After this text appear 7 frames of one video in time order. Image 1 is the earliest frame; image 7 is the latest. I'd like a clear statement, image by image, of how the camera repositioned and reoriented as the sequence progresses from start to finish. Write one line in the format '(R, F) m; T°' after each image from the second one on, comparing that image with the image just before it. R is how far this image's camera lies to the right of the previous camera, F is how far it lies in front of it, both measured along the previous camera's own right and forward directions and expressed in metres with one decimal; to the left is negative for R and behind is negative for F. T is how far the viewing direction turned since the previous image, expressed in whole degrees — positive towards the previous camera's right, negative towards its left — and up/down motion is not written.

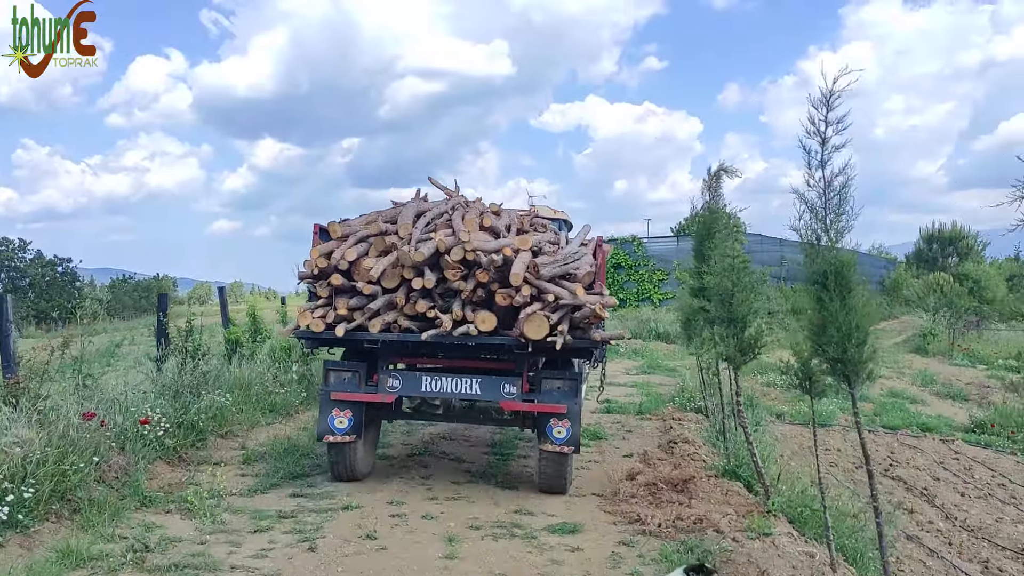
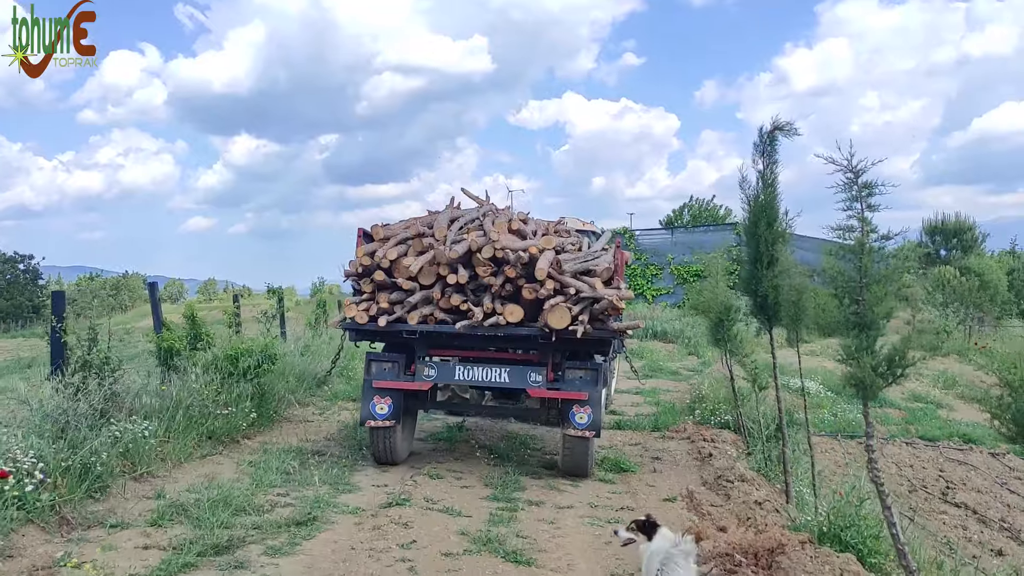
(-0.2, +1.6) m; +1°
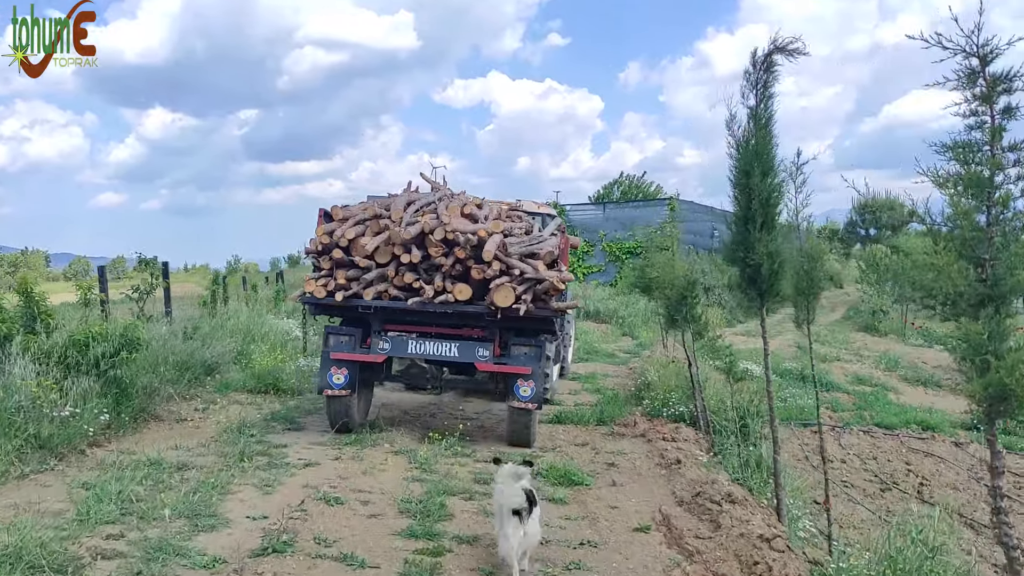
(0.0, +1.3) m; +5°
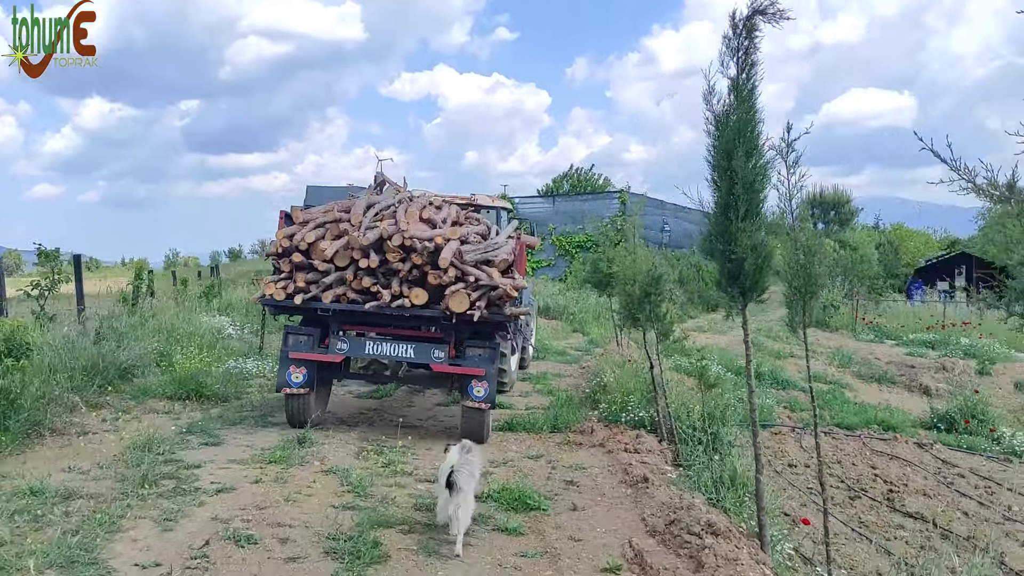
(0.0, +0.6) m; +3°
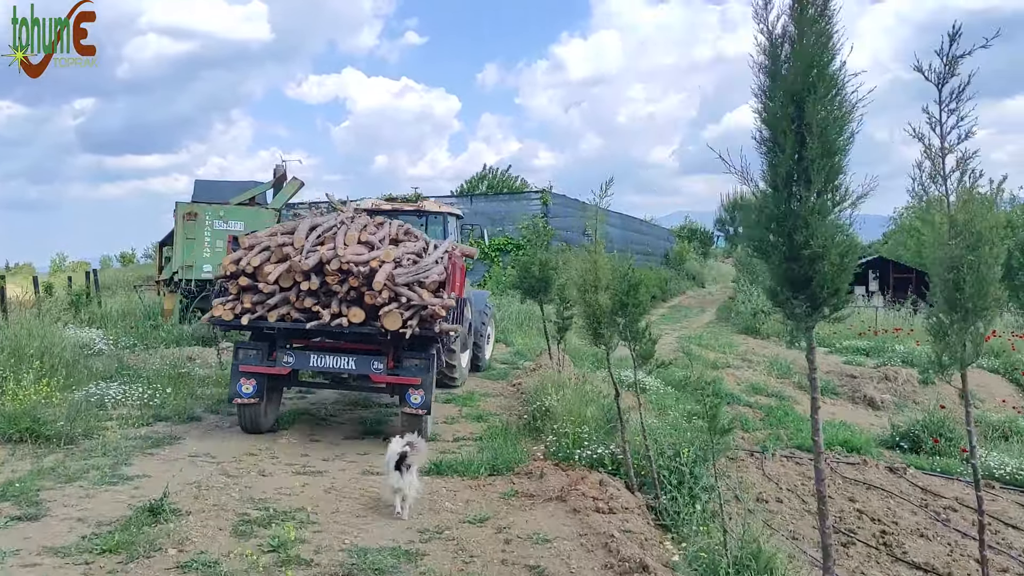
(-0.1, +1.5) m; +6°
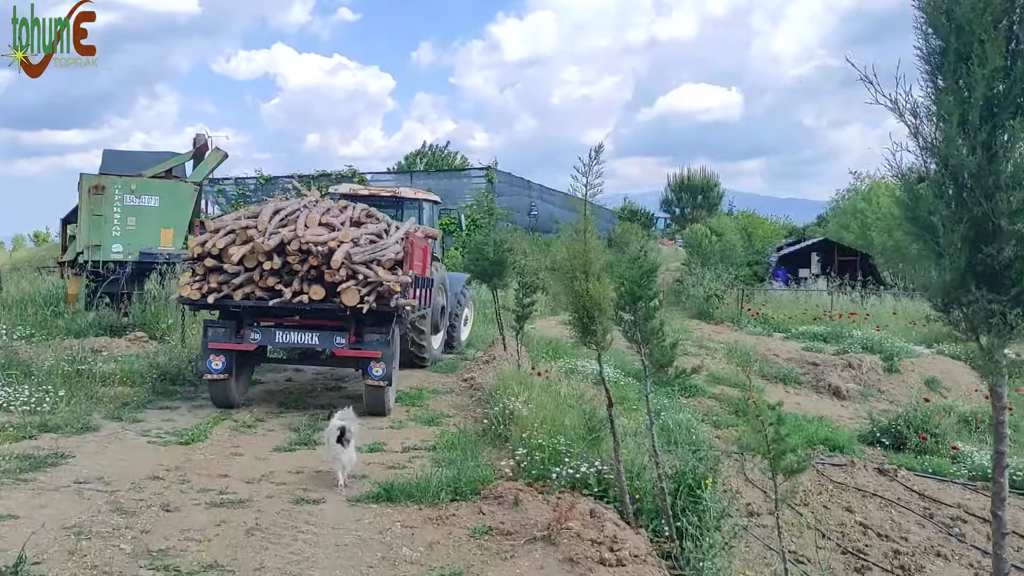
(-0.2, +1.1) m; +4°
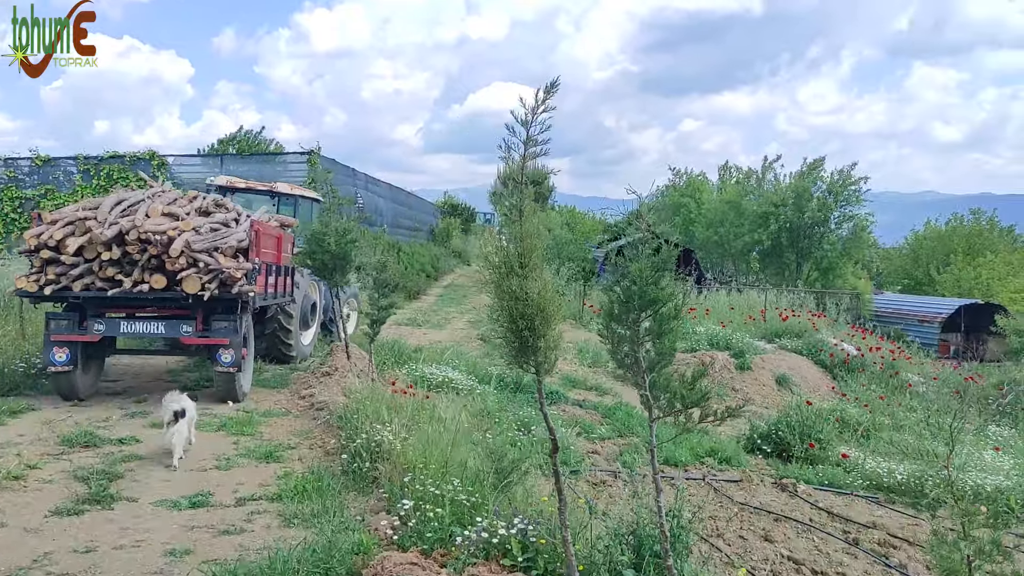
(-0.3, +1.4) m; +12°
